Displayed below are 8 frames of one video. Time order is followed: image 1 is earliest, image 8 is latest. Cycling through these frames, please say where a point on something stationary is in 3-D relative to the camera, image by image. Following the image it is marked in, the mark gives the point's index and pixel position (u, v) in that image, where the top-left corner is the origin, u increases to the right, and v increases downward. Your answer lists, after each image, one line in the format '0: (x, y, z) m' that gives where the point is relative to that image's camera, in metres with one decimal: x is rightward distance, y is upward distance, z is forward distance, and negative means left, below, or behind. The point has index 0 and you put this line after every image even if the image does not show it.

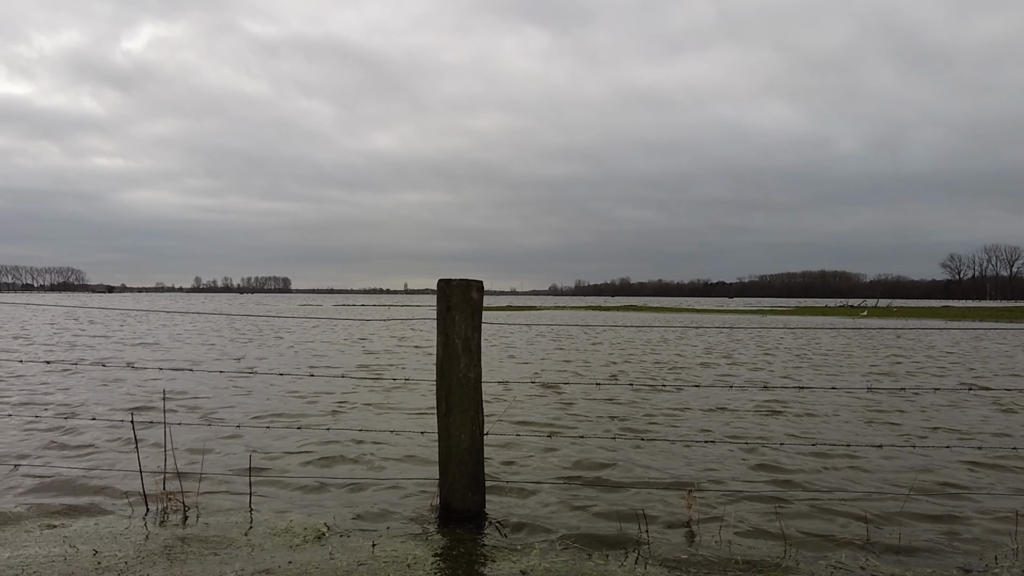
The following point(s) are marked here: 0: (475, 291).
0: (-0.2, 0.0, +5.3) m
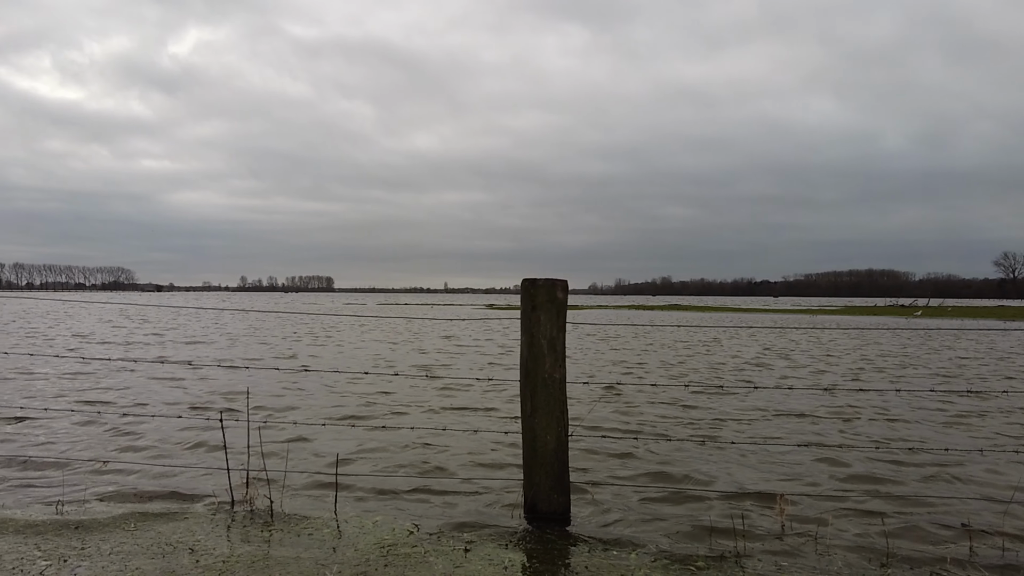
0: (+0.3, 0.0, +5.3) m
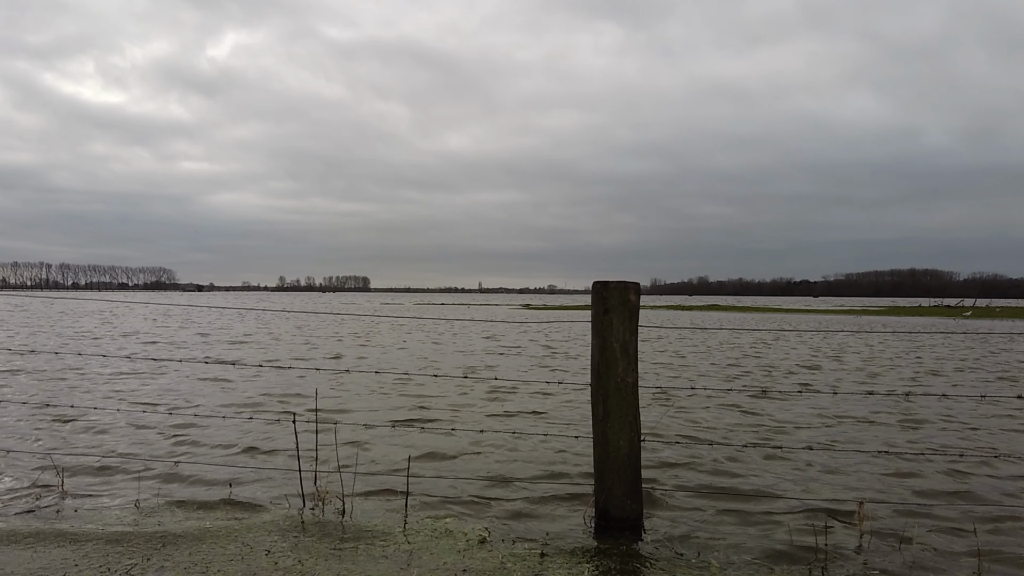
0: (+0.8, 0.0, +5.2) m
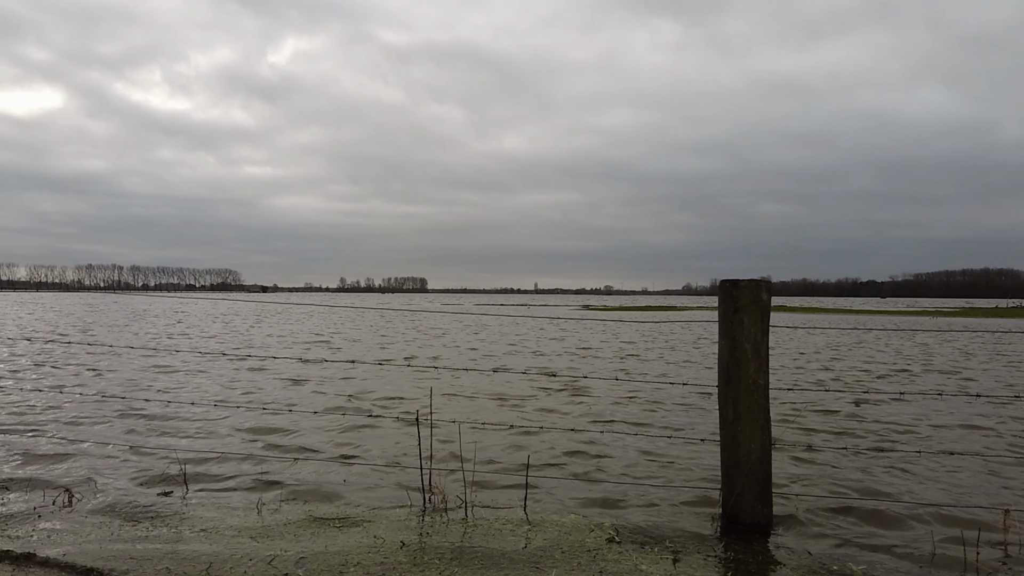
0: (+1.6, 0.0, +5.0) m
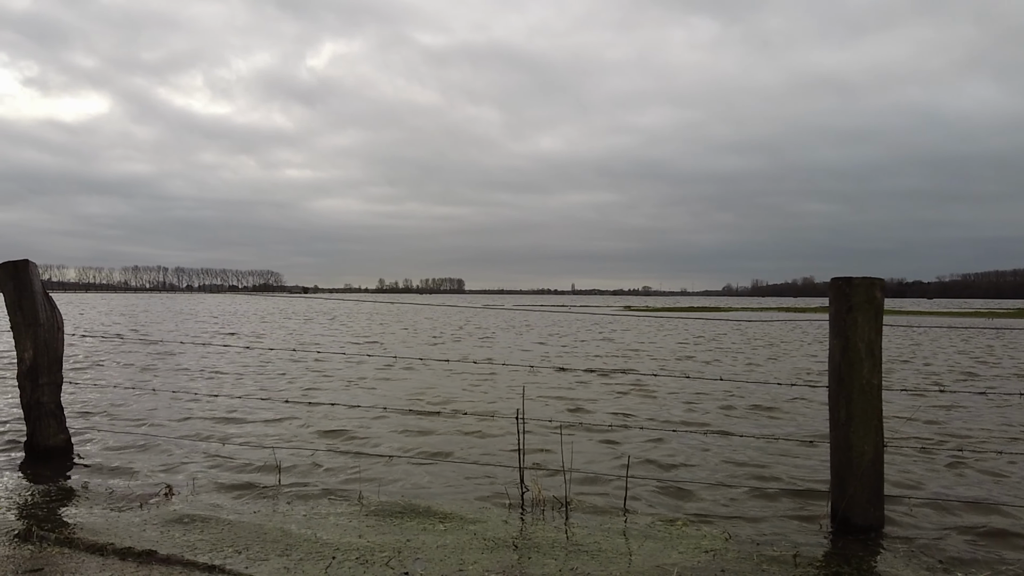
0: (+2.2, 0.0, +4.9) m
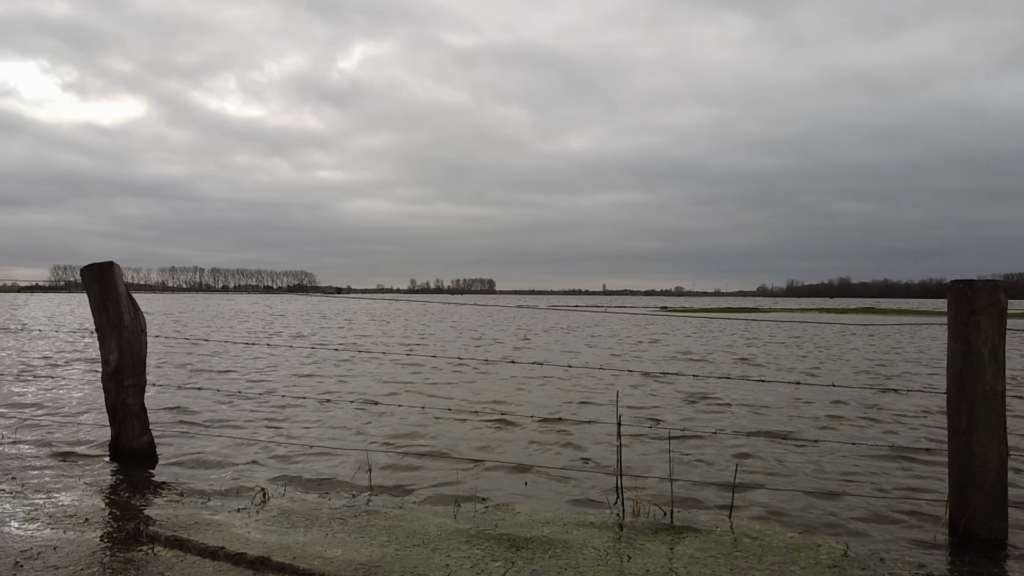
0: (+2.9, 0.0, +4.7) m
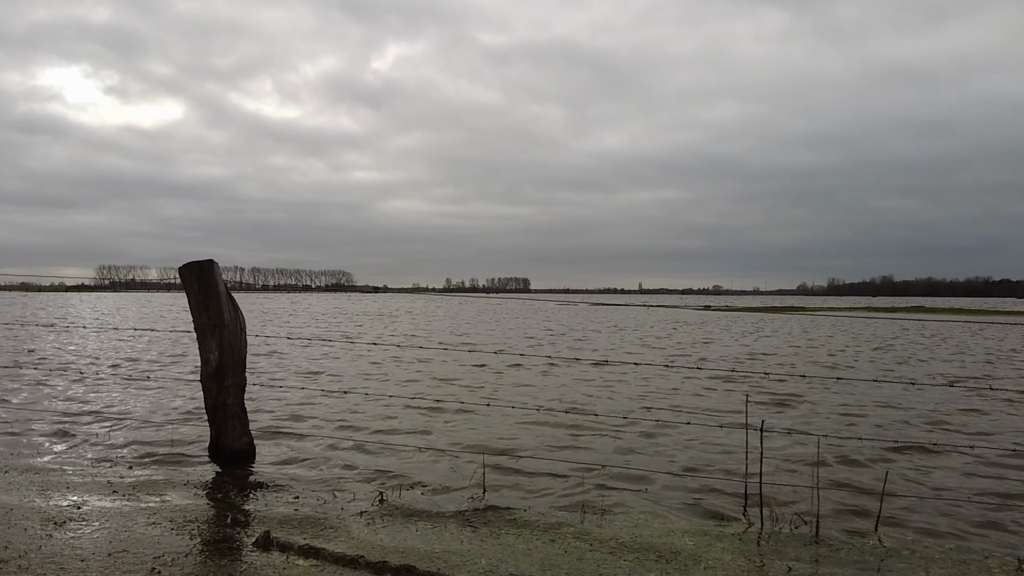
0: (+3.7, 0.0, +4.3) m
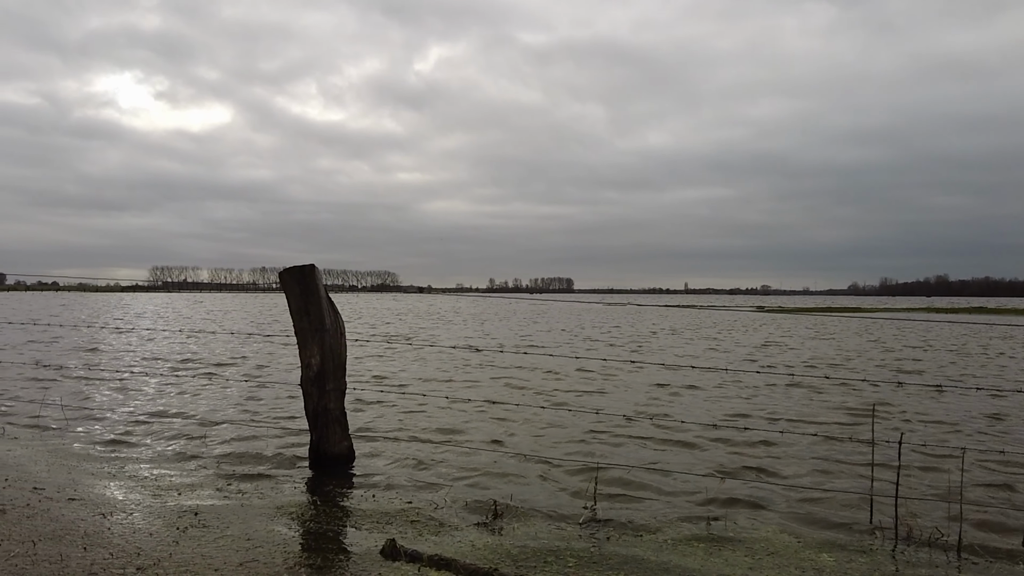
0: (+4.5, -0.1, +4.0) m
